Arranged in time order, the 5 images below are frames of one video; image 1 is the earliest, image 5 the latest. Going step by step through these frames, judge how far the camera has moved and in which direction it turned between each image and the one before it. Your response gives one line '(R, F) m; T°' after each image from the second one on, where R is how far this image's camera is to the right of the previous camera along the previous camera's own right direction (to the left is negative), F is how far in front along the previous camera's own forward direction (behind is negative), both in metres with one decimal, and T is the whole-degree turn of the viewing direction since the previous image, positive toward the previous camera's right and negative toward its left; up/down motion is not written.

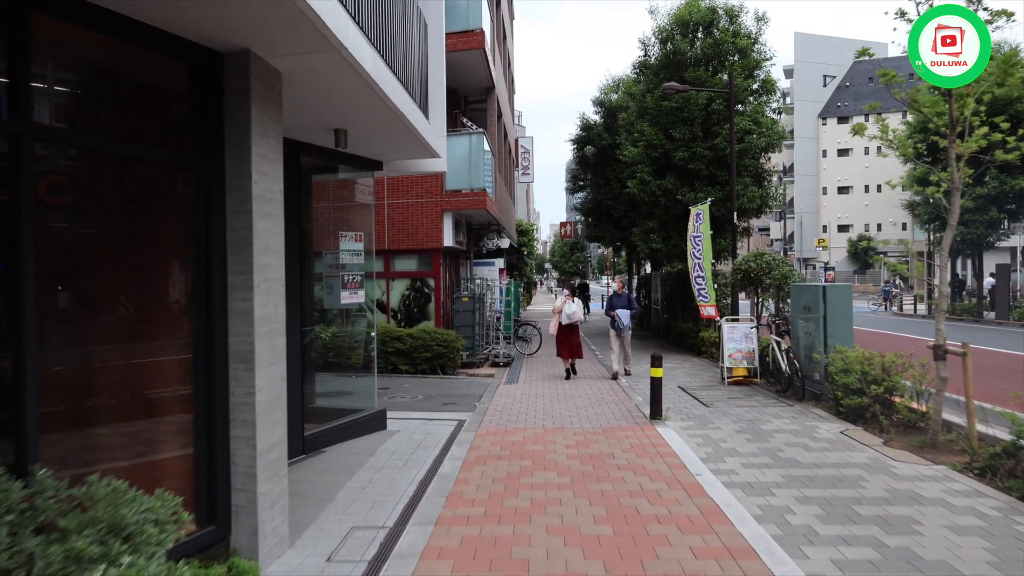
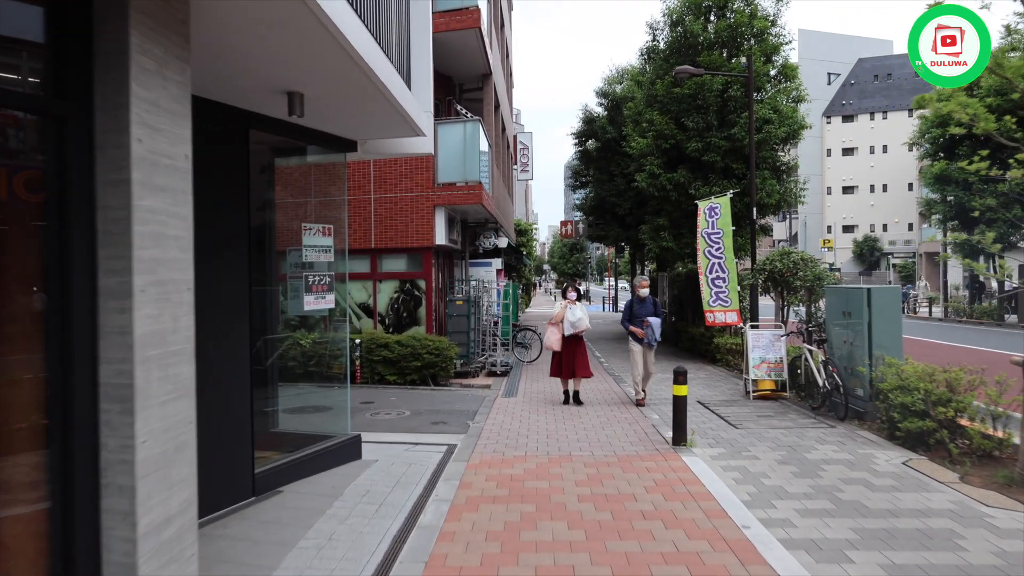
(0.0, +1.2) m; 0°
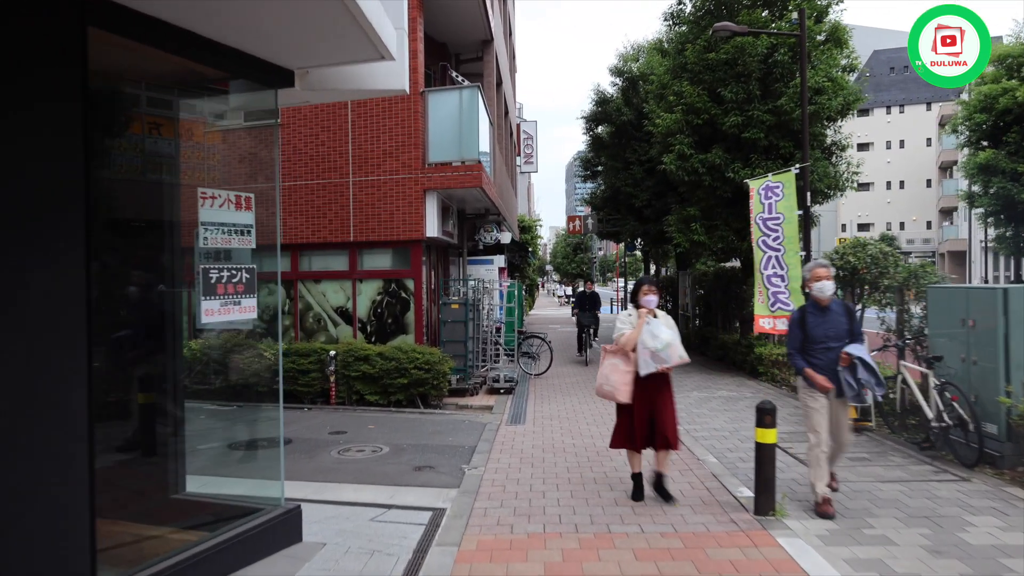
(-0.1, +2.1) m; 0°
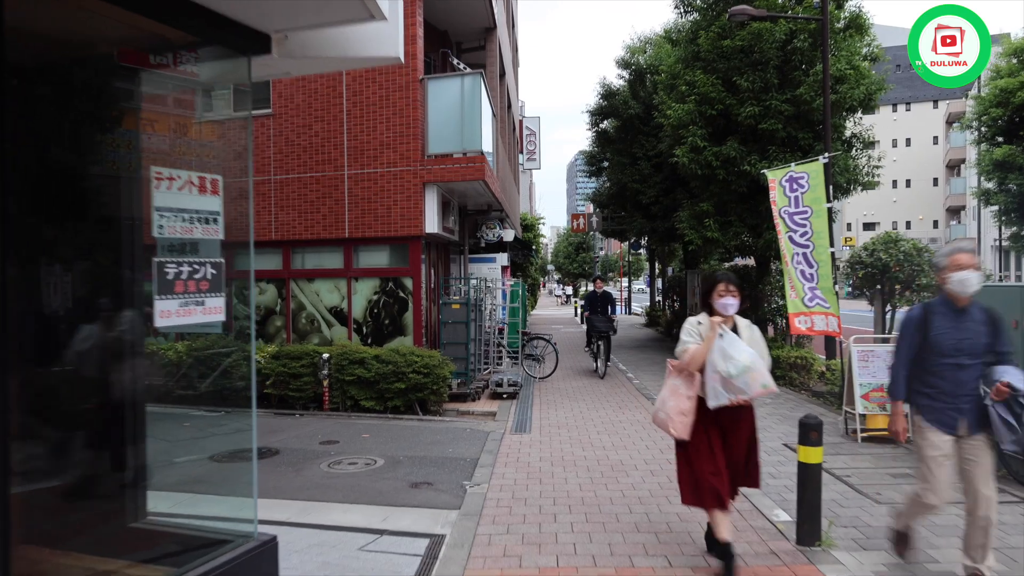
(0.0, +0.6) m; 0°
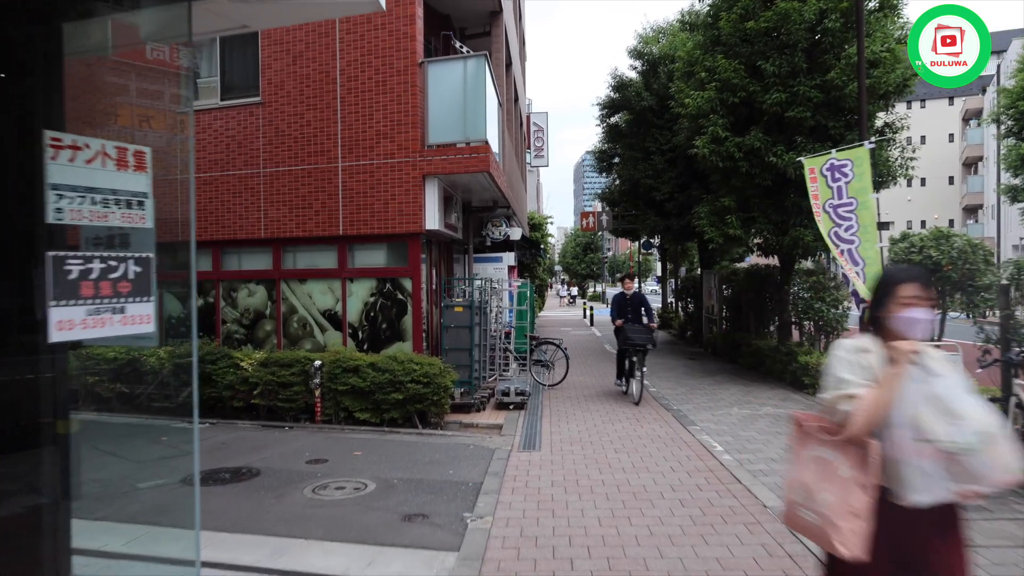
(0.0, +0.8) m; -1°
